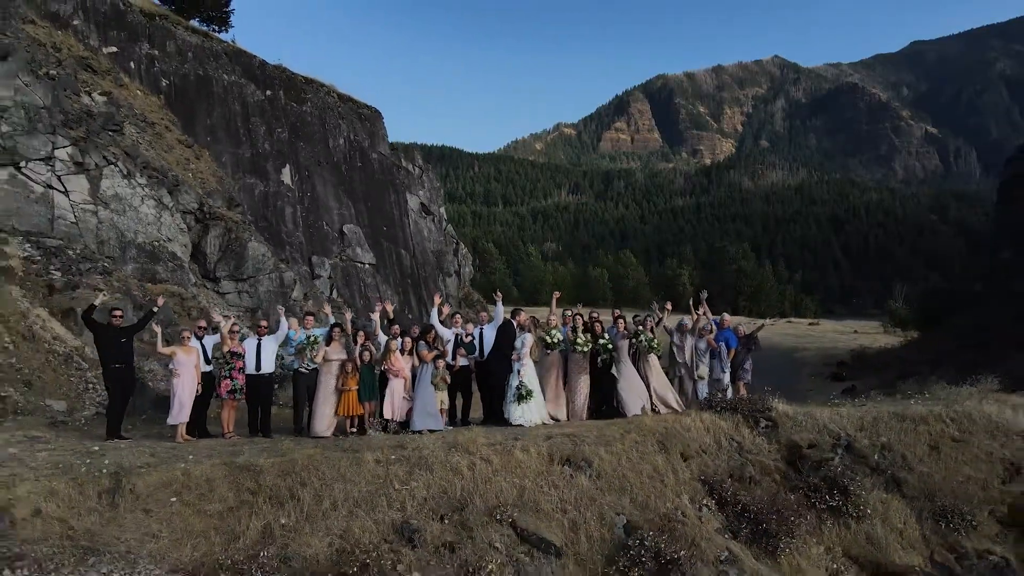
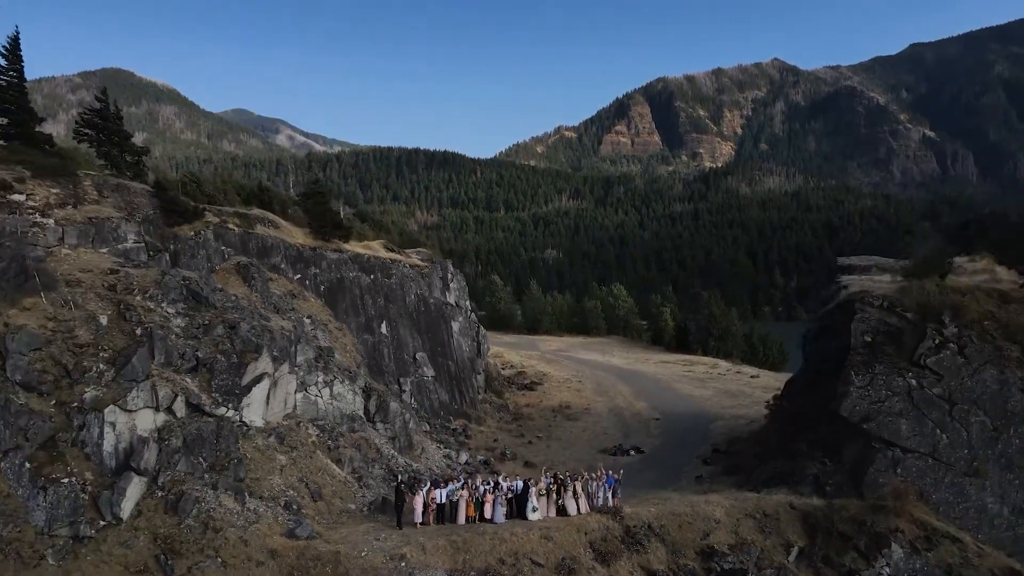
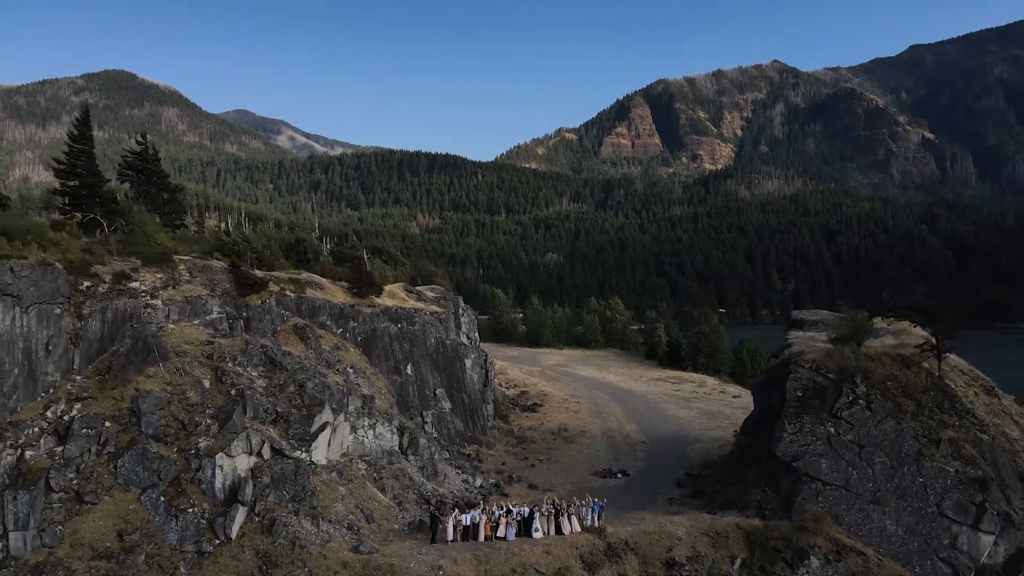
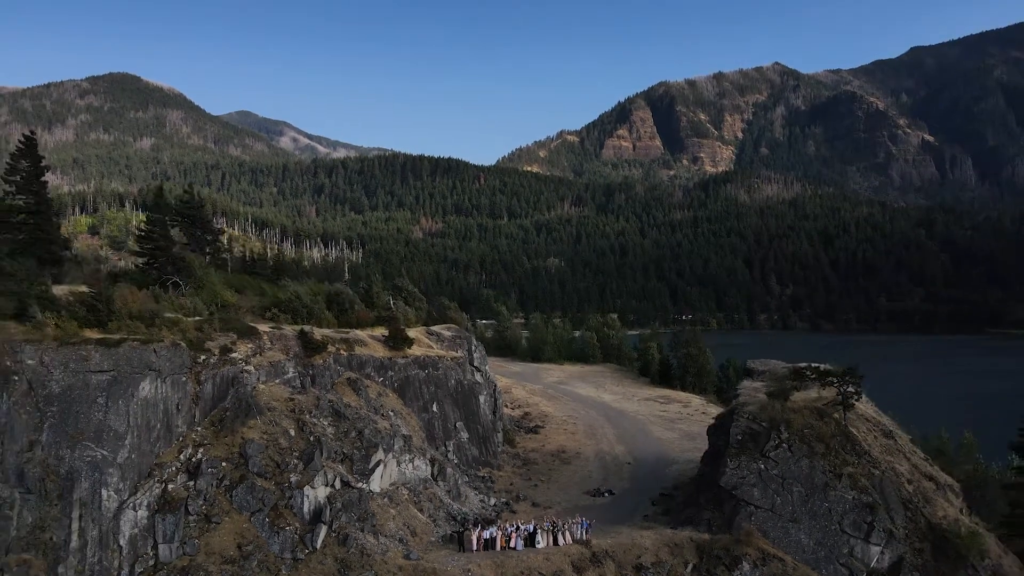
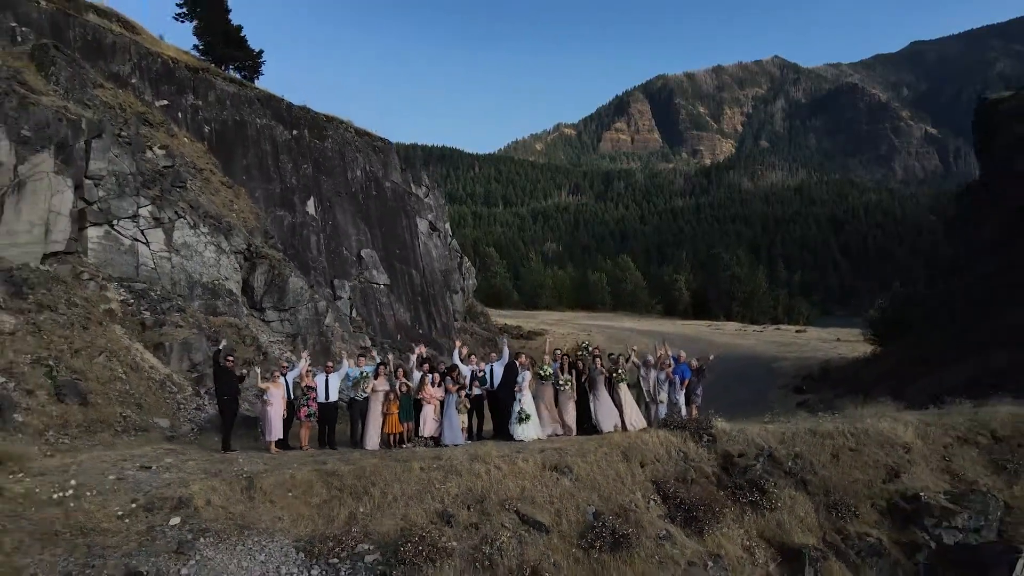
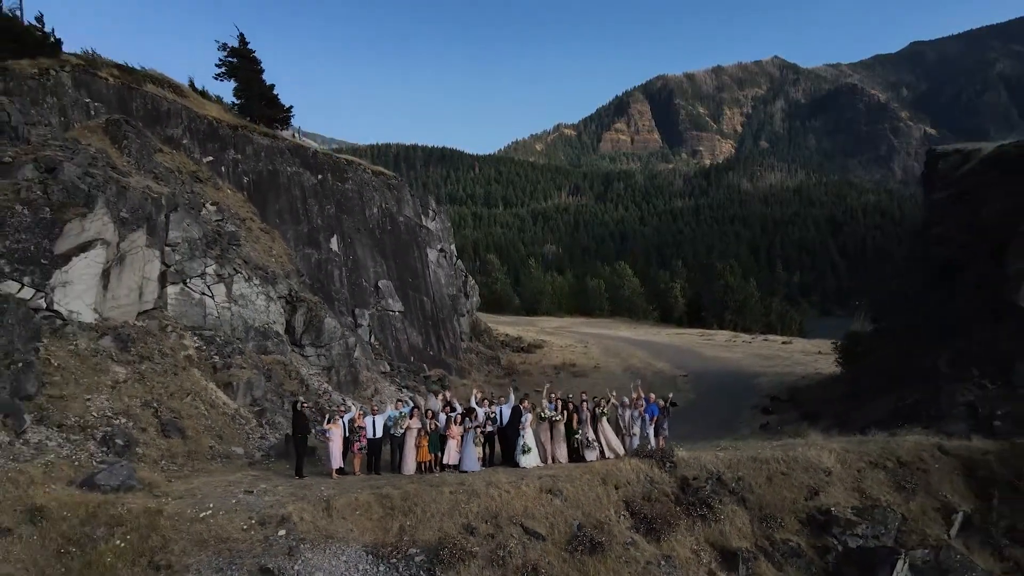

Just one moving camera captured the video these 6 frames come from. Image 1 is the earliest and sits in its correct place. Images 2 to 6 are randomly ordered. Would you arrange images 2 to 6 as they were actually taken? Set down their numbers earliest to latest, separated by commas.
5, 6, 2, 3, 4
